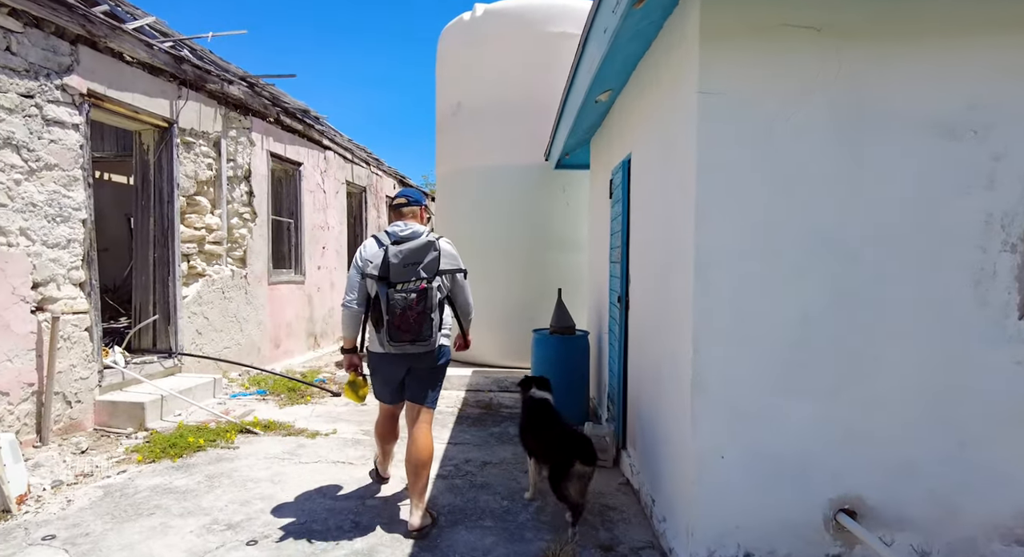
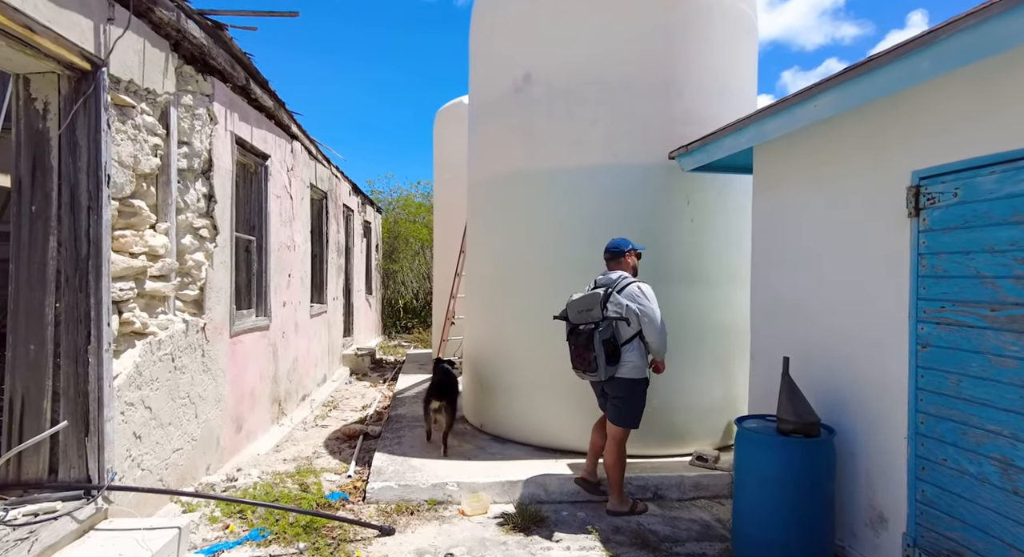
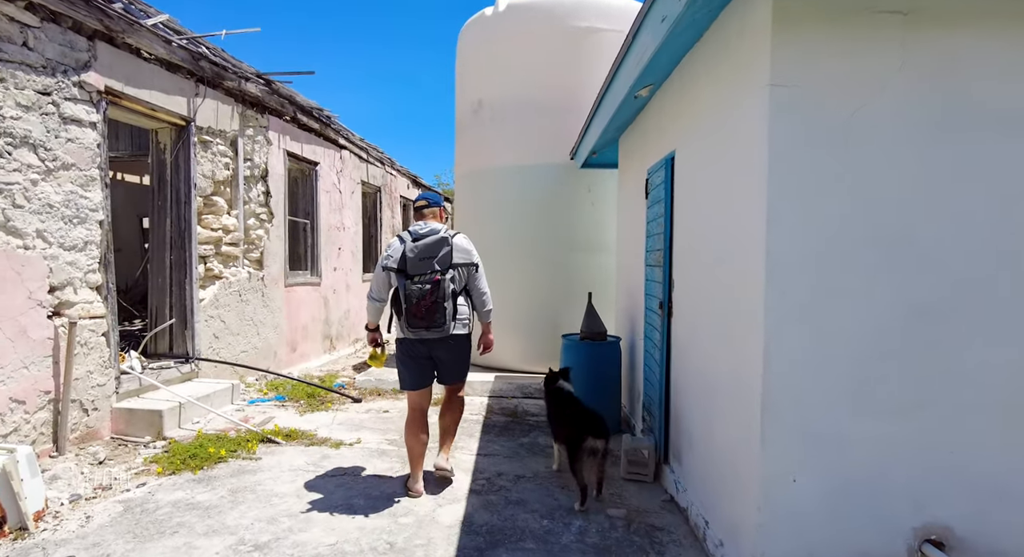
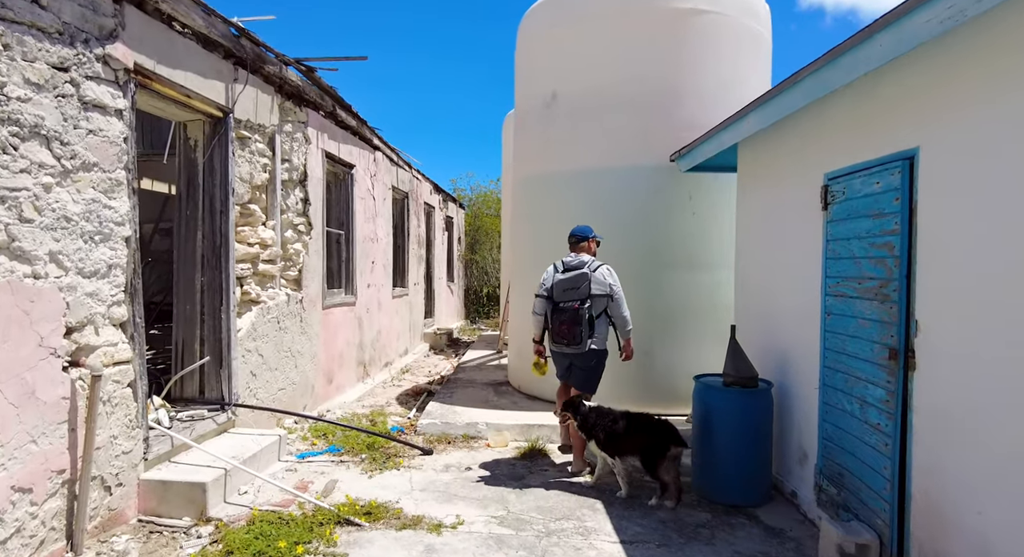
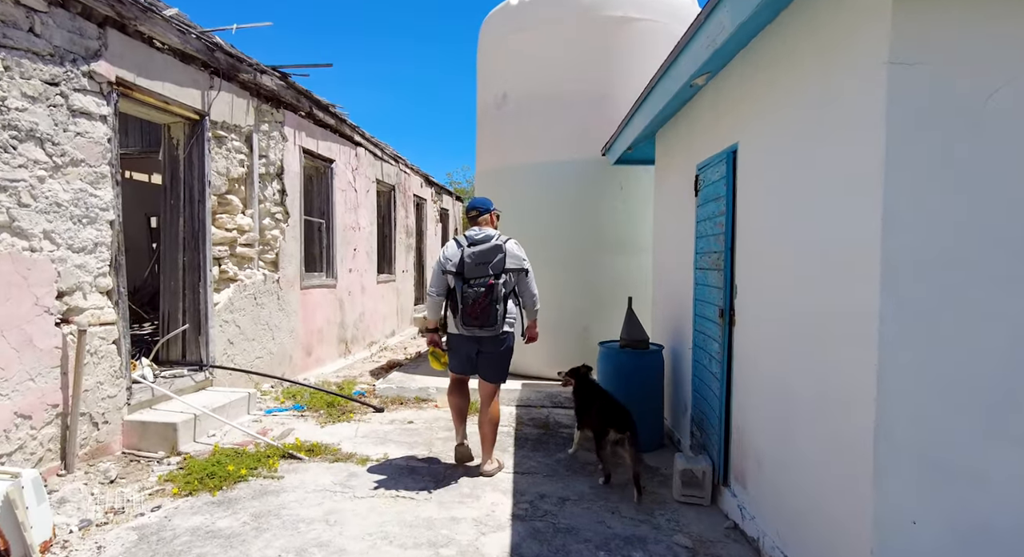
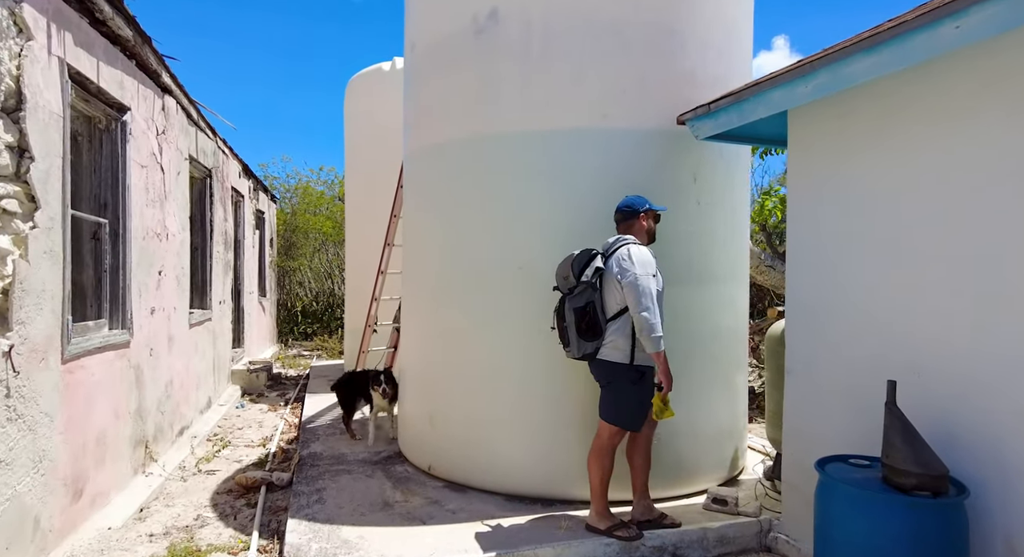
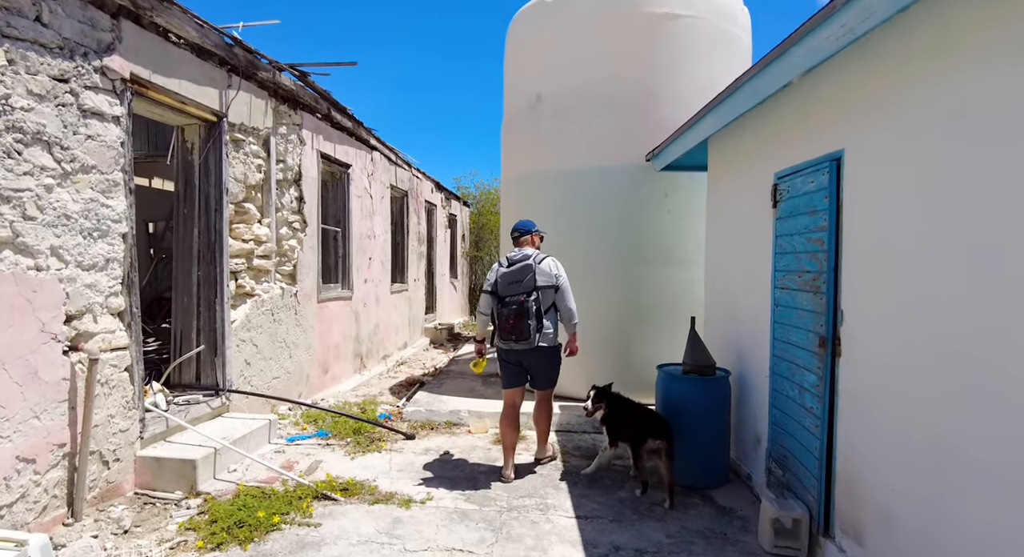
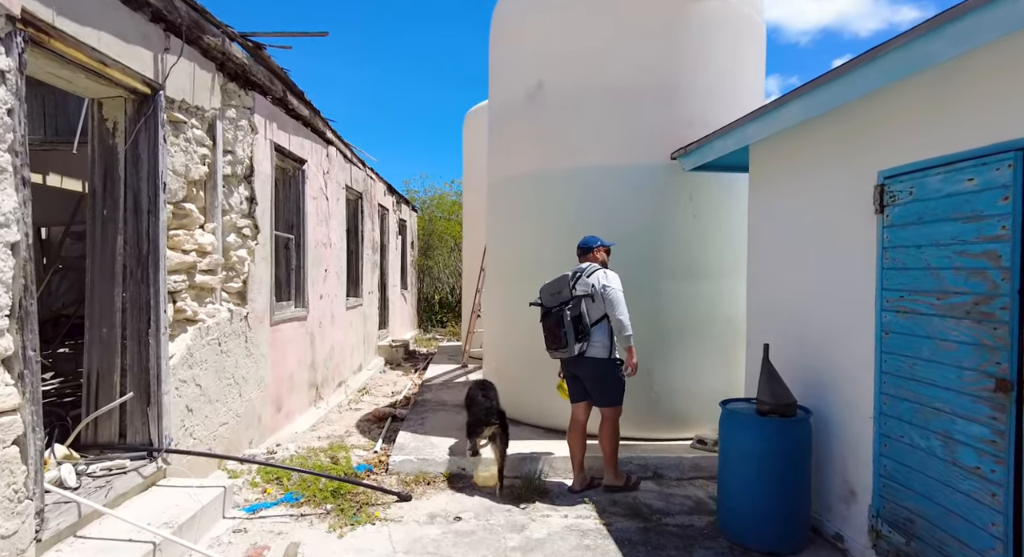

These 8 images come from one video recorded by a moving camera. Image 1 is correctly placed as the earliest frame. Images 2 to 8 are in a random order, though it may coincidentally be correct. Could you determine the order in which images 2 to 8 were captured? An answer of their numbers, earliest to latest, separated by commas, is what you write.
3, 5, 7, 4, 8, 2, 6
